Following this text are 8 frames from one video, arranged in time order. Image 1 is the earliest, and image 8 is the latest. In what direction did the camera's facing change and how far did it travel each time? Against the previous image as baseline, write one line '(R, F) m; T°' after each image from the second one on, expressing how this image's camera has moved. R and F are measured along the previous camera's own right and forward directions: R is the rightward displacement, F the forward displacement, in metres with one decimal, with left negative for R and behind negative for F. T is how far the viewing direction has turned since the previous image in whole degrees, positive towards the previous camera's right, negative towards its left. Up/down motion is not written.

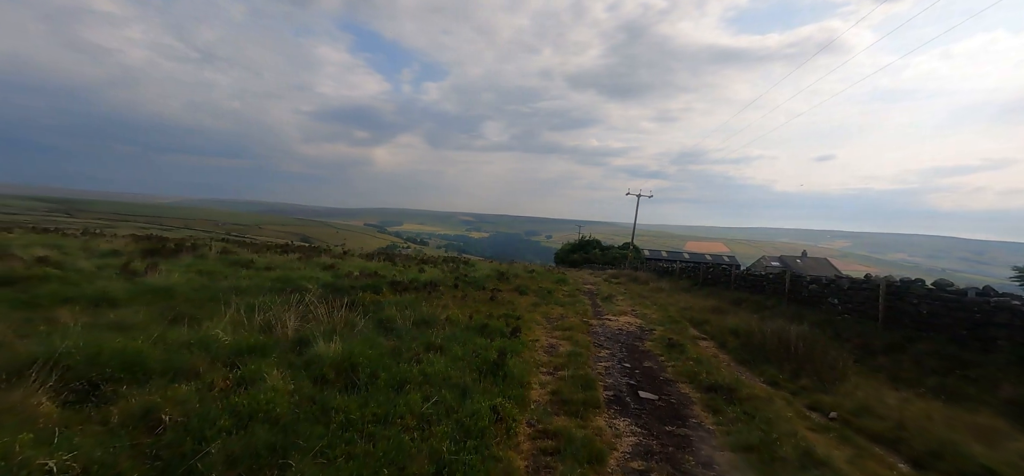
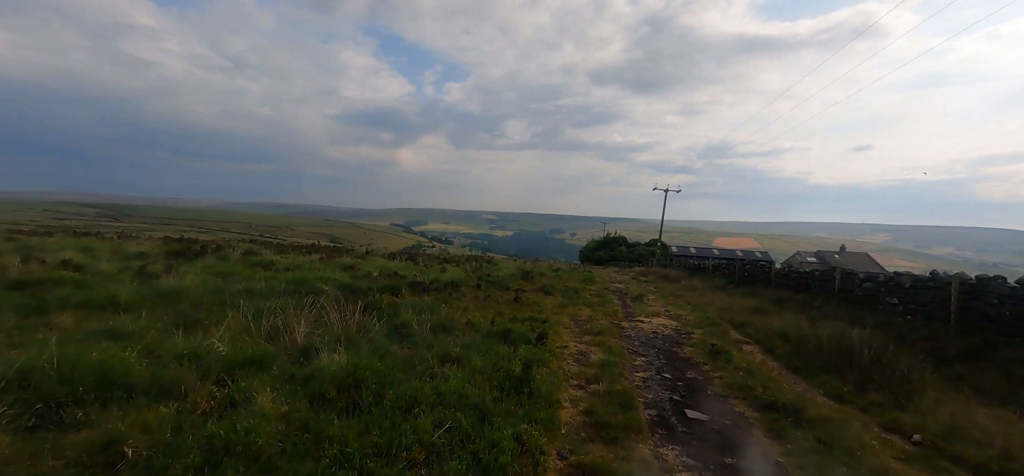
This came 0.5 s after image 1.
(0.0, +0.8) m; -3°
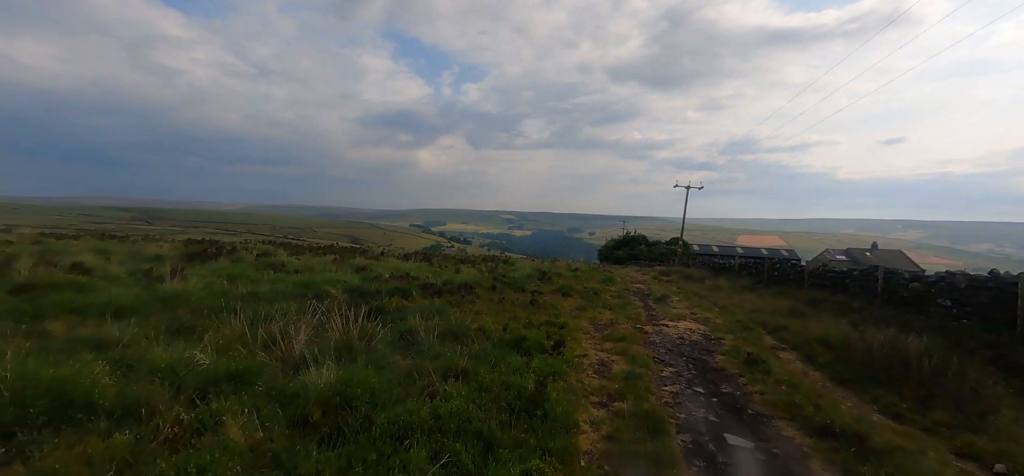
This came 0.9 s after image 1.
(+0.1, +0.6) m; -2°
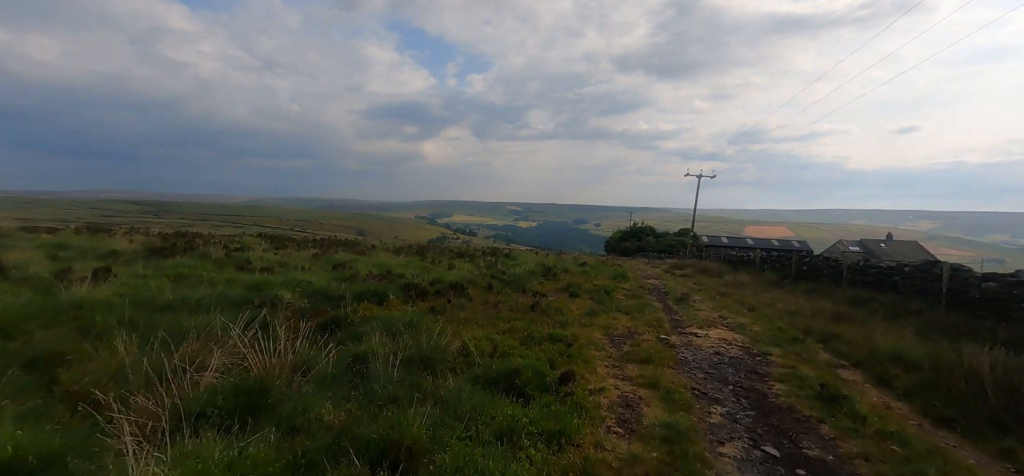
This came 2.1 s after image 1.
(+0.2, +2.0) m; -1°
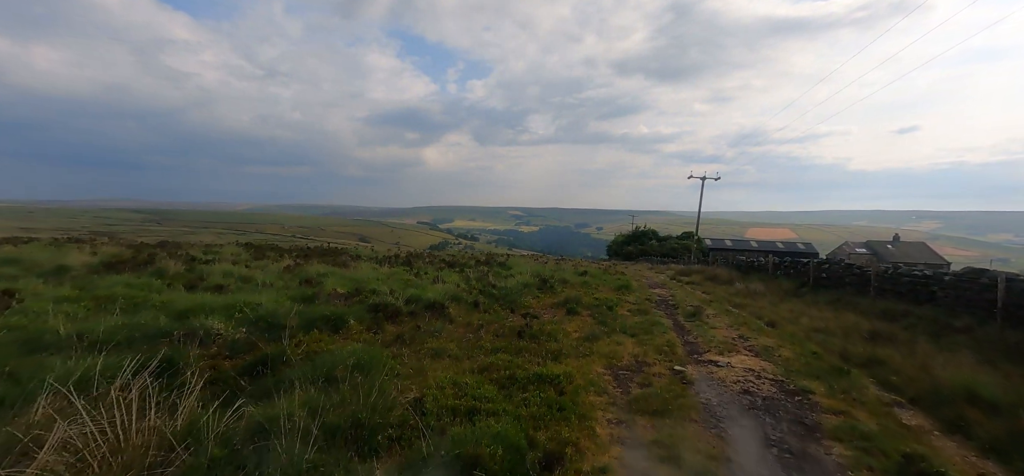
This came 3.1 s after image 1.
(+0.3, +1.6) m; 0°
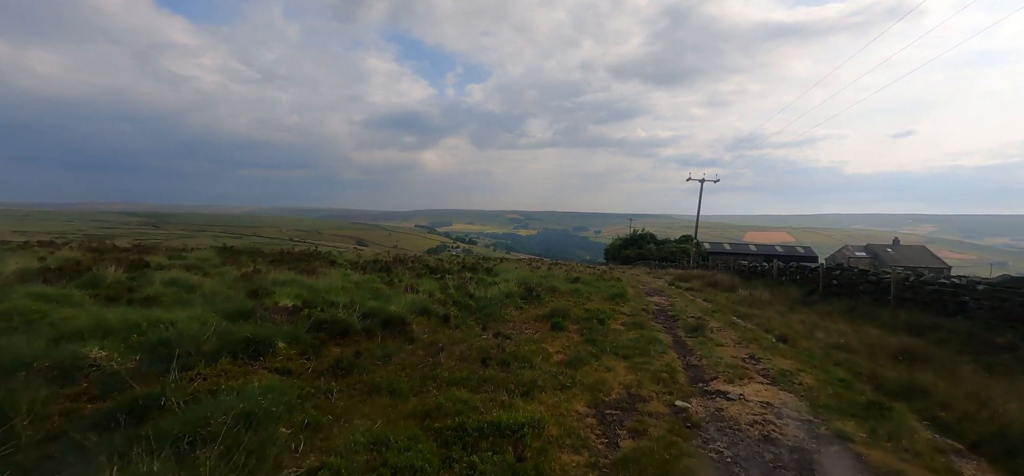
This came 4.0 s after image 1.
(+0.5, +1.5) m; 0°
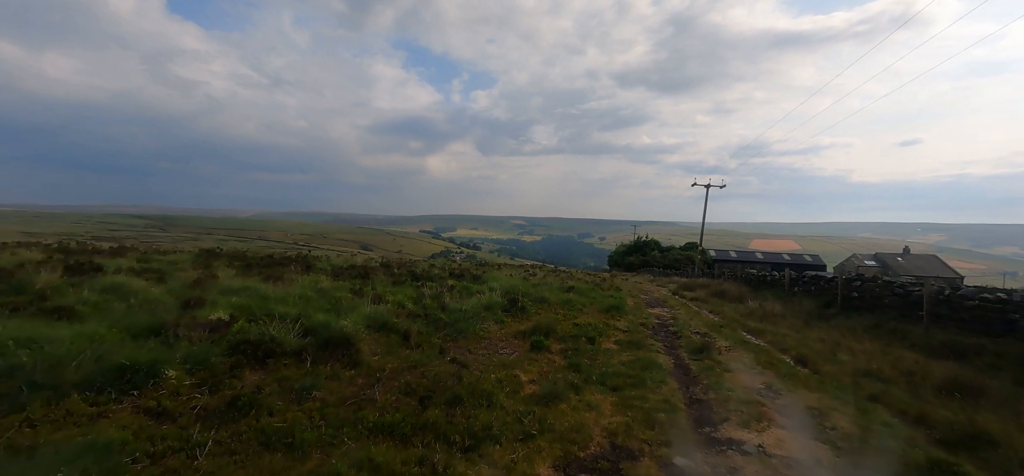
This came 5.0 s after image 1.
(+0.6, +1.5) m; -1°
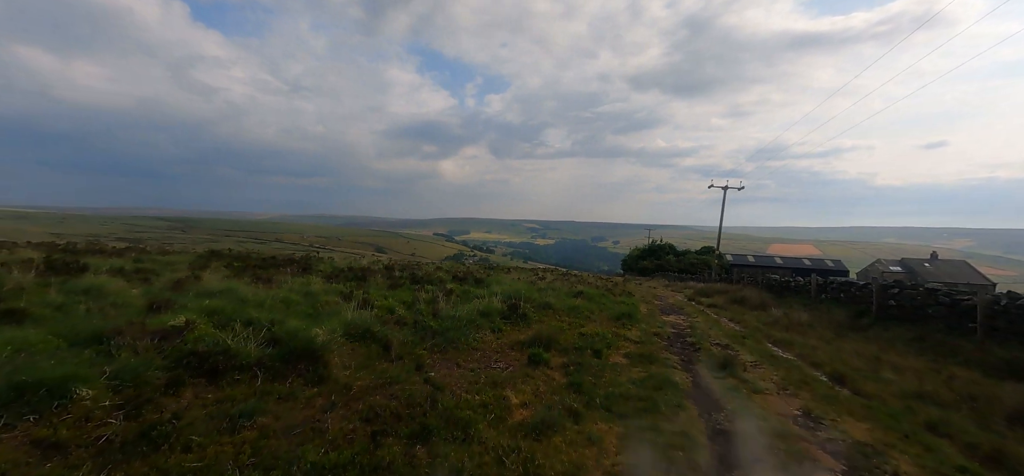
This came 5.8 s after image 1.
(+0.3, +1.0) m; -2°
